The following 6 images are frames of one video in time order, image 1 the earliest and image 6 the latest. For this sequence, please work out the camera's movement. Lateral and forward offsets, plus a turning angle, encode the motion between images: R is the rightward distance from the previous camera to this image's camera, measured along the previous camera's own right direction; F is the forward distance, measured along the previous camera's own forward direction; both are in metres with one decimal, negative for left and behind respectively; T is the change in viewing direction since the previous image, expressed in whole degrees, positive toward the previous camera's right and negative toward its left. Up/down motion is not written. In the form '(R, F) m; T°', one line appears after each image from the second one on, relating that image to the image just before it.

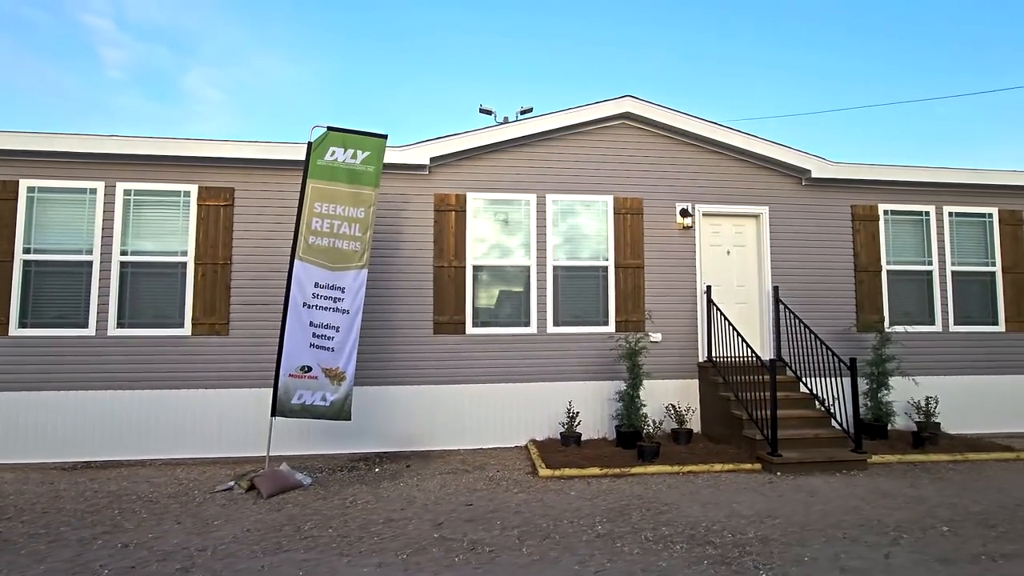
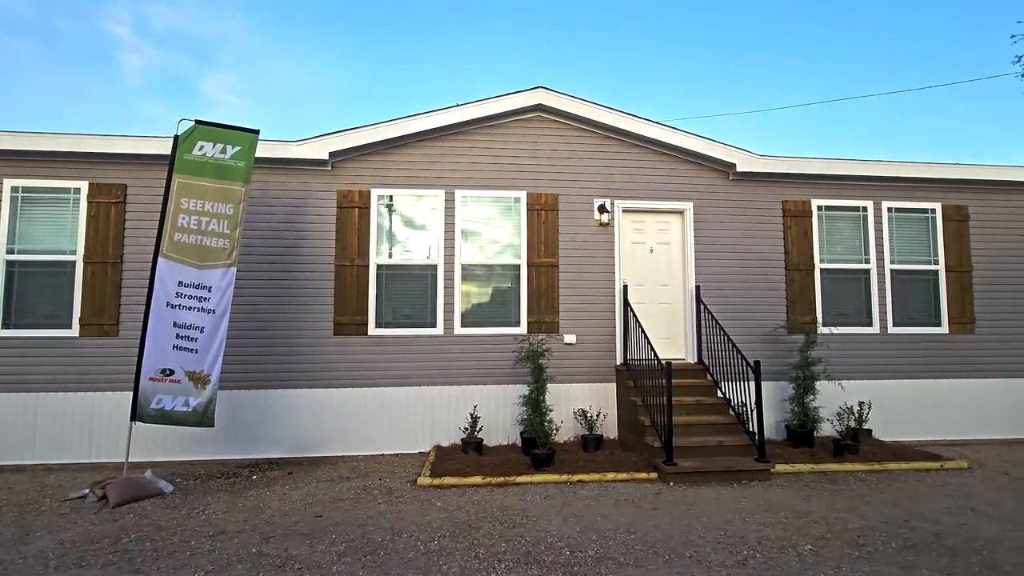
(+1.6, +0.3) m; -1°
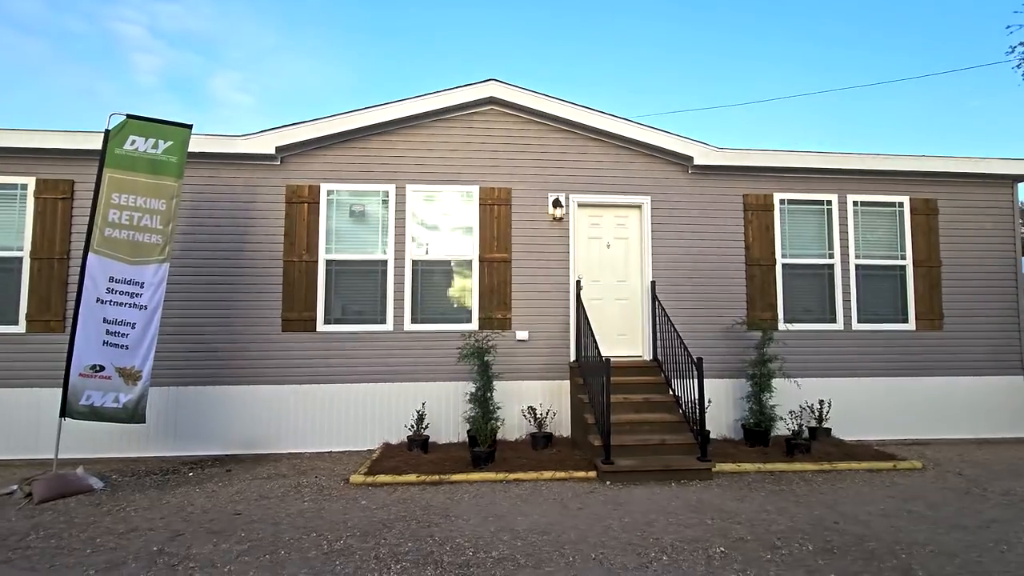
(+0.9, +0.1) m; -1°
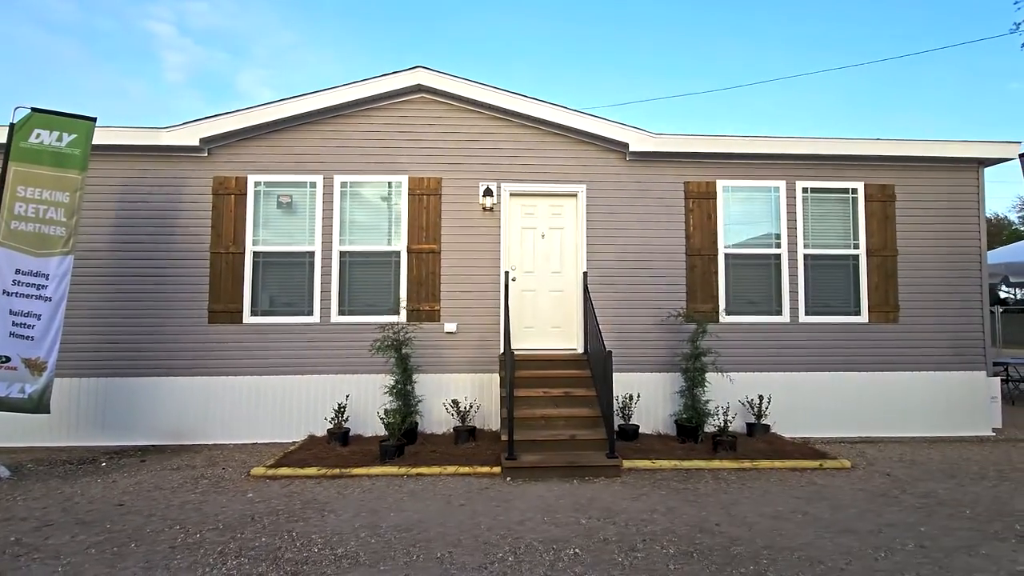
(+1.4, +0.2) m; -2°
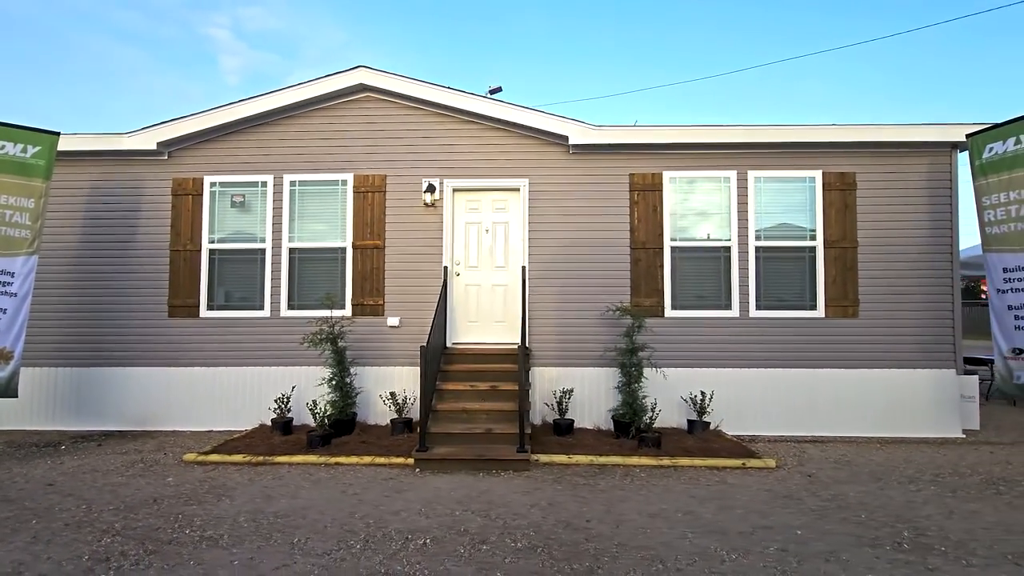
(+1.6, 0.0) m; -5°
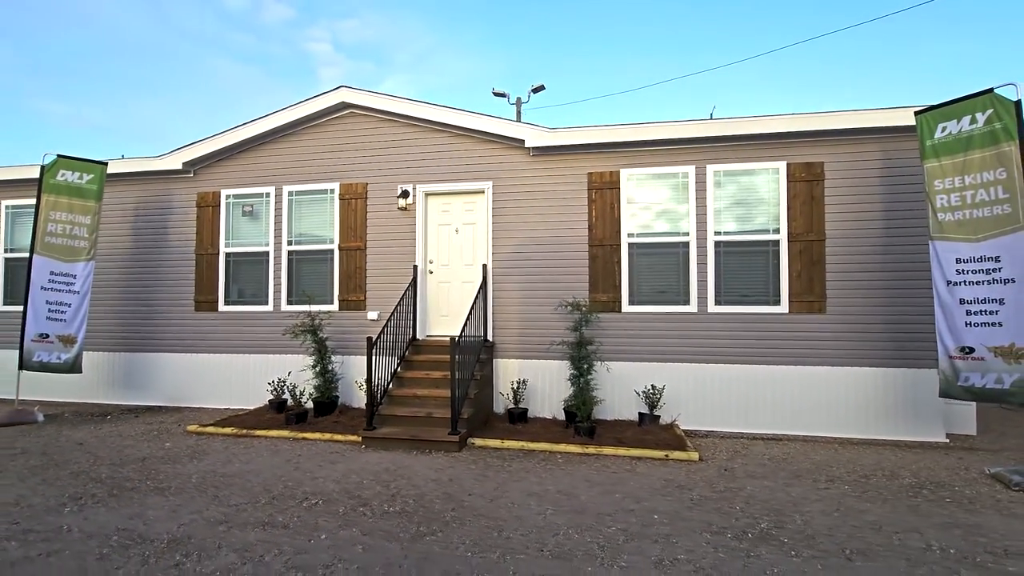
(+2.0, -0.4) m; -9°
